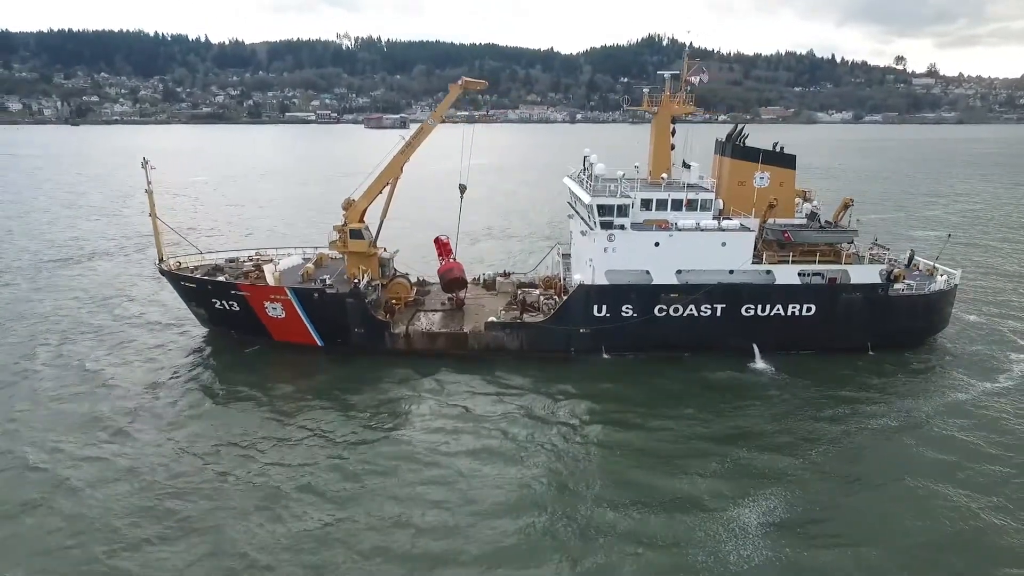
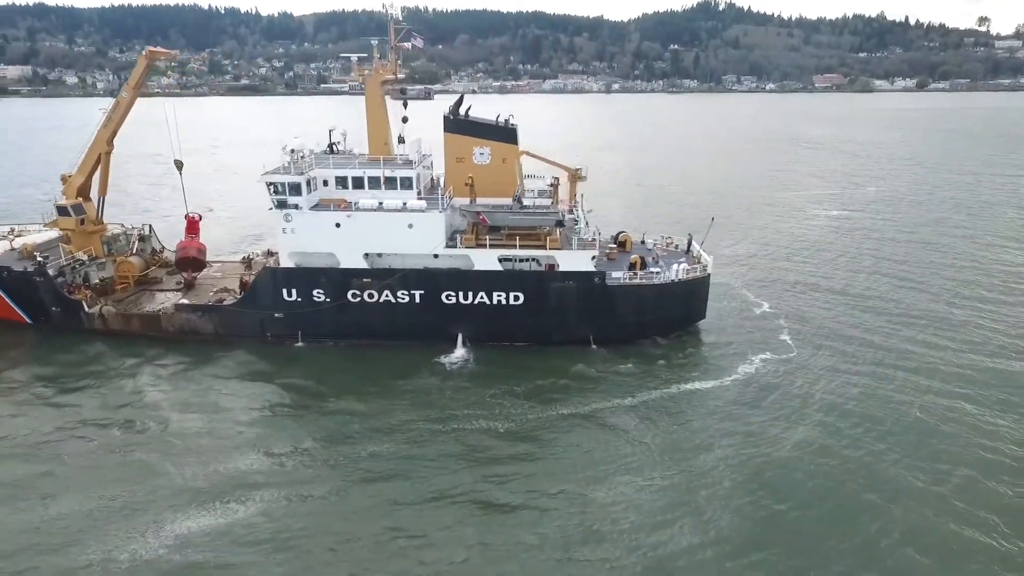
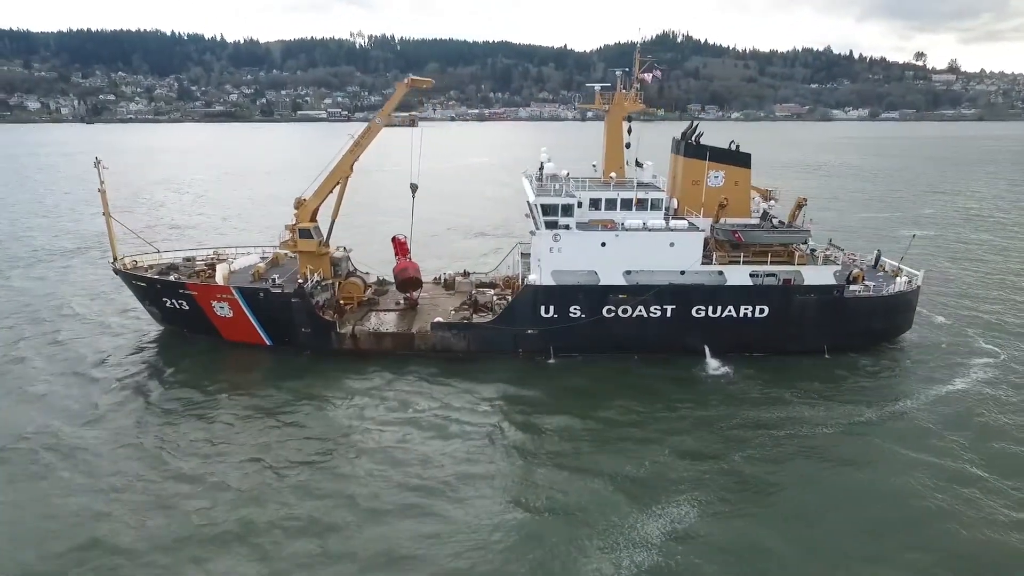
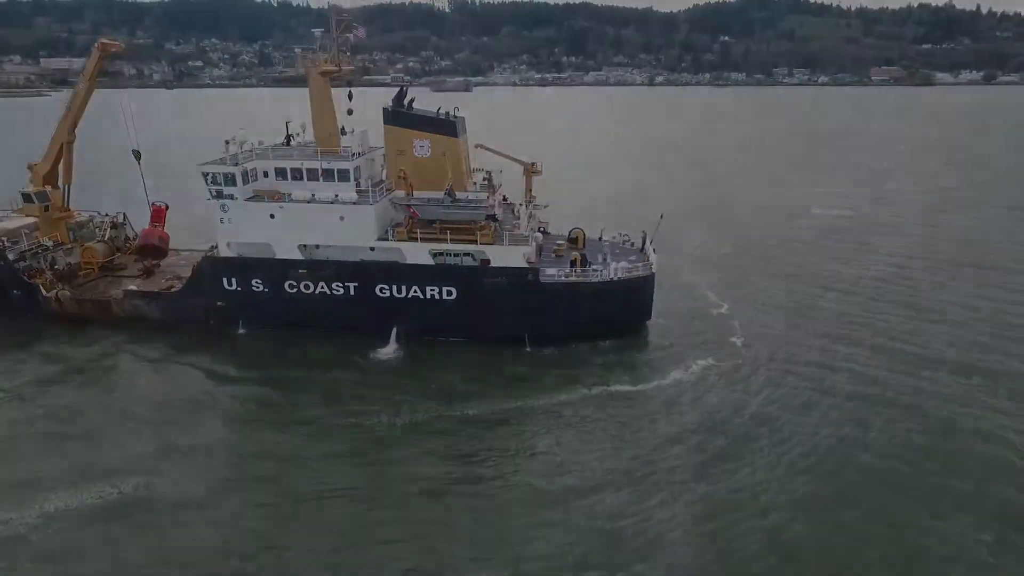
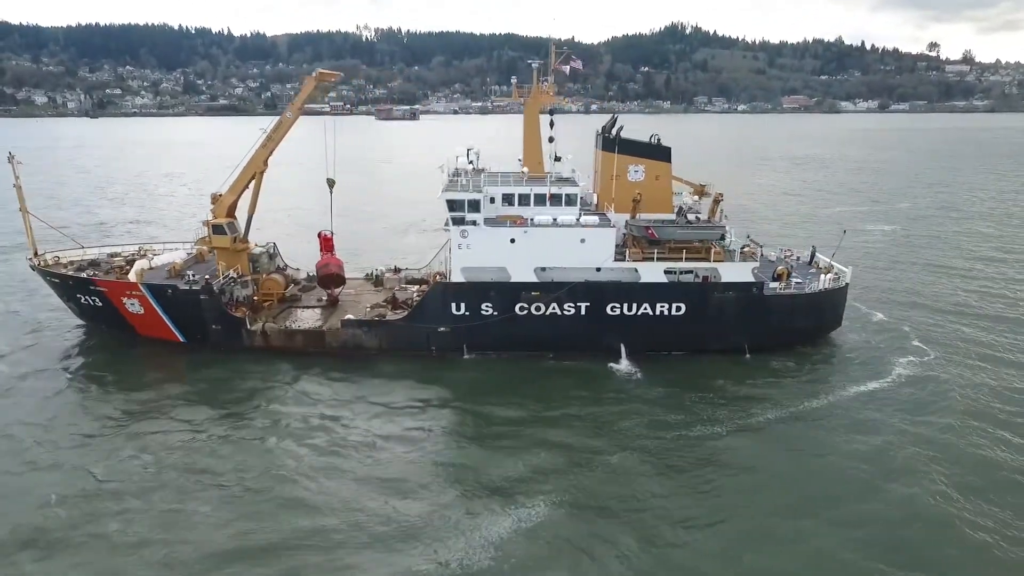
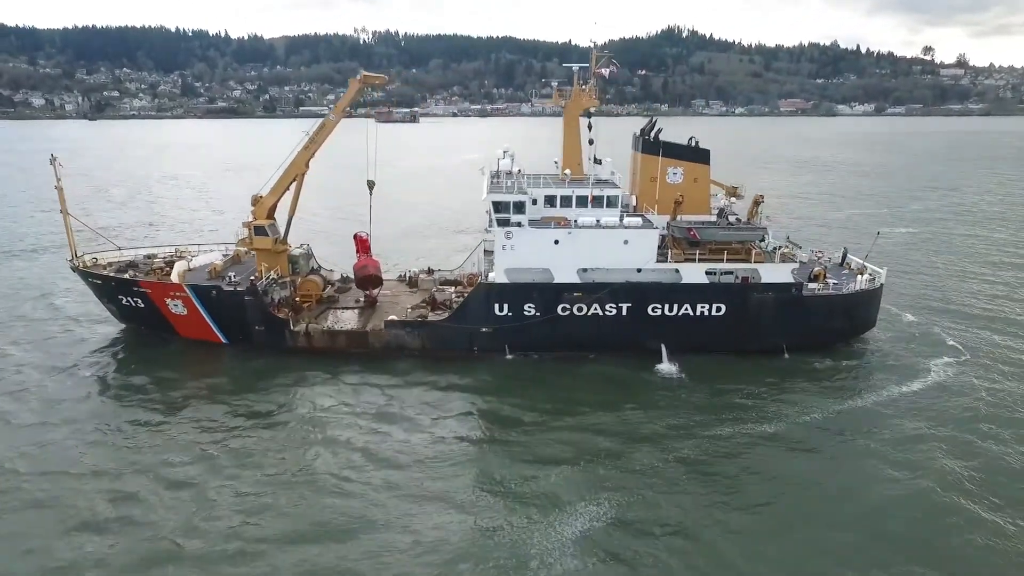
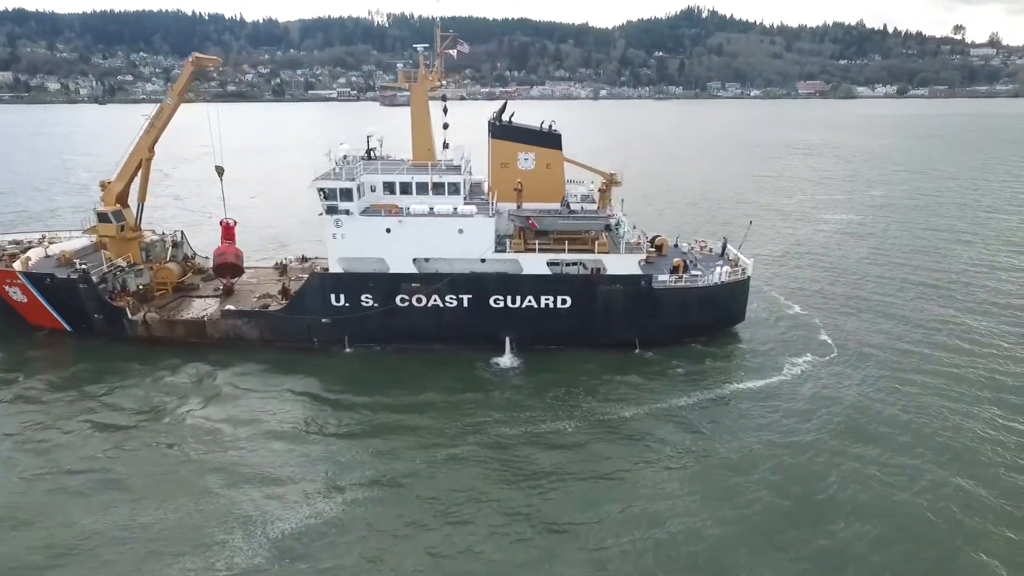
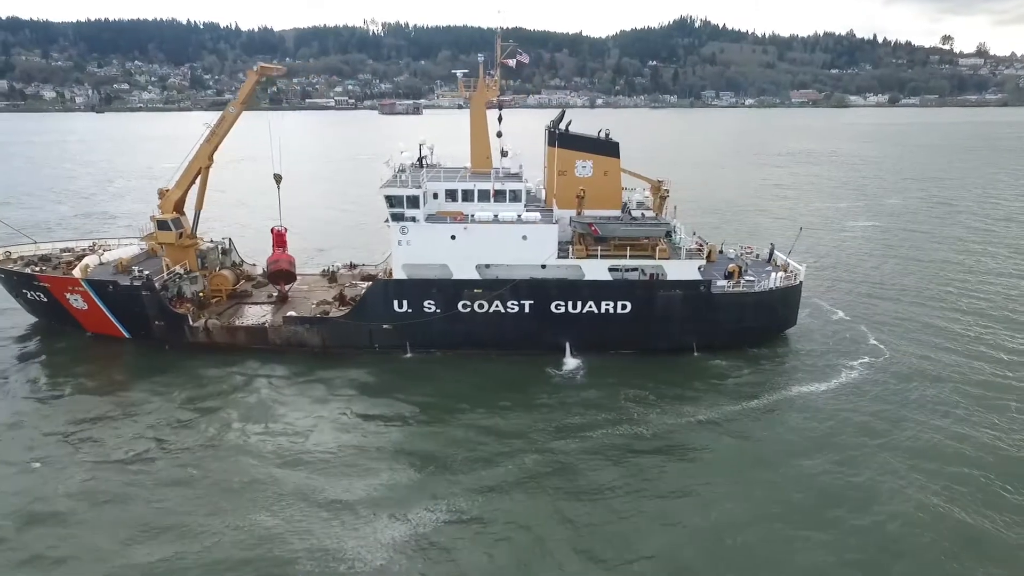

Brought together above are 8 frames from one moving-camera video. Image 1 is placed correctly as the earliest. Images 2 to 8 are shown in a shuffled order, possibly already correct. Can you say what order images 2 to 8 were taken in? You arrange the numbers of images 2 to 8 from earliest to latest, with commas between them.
3, 6, 5, 8, 7, 2, 4
